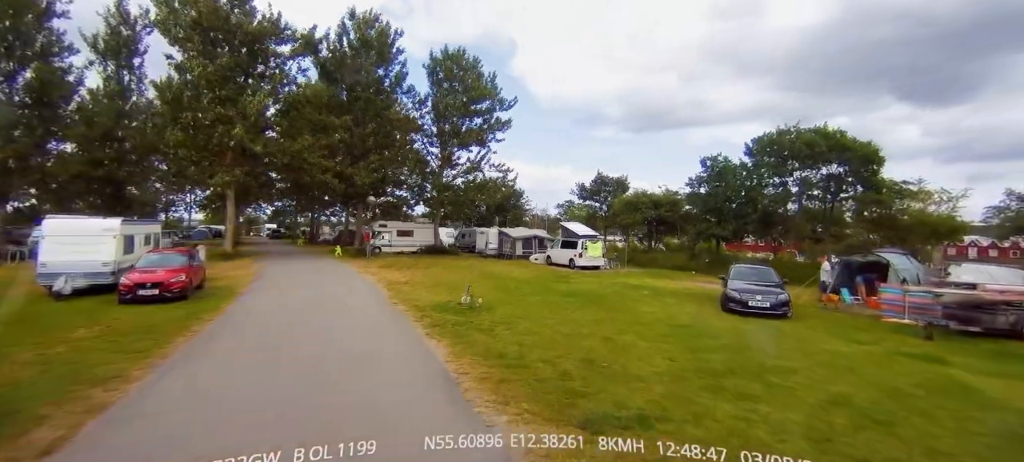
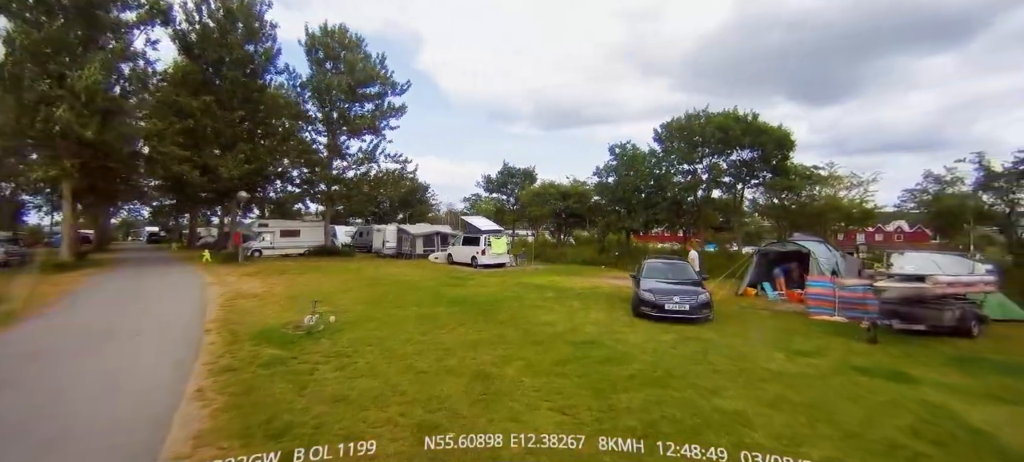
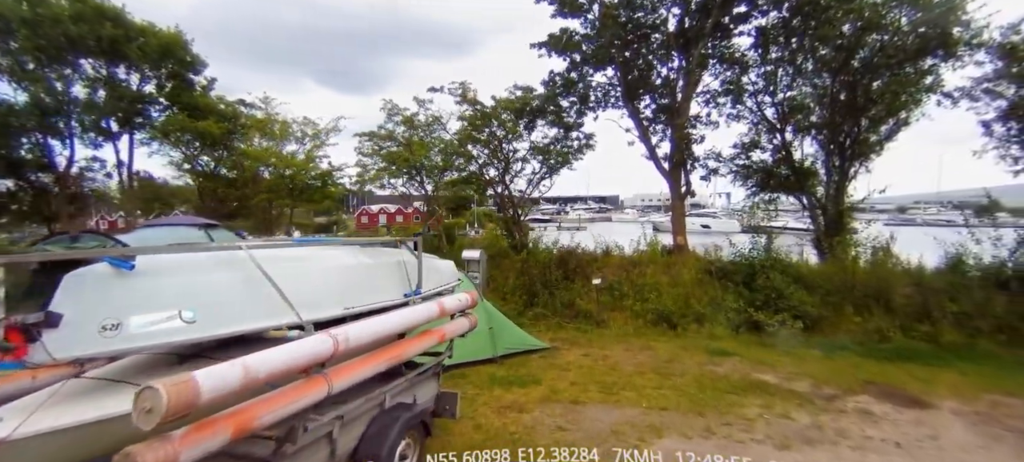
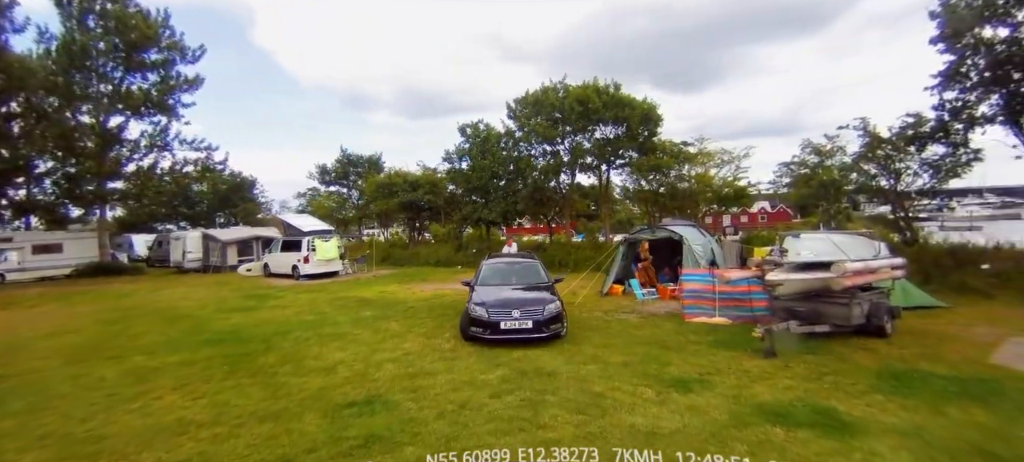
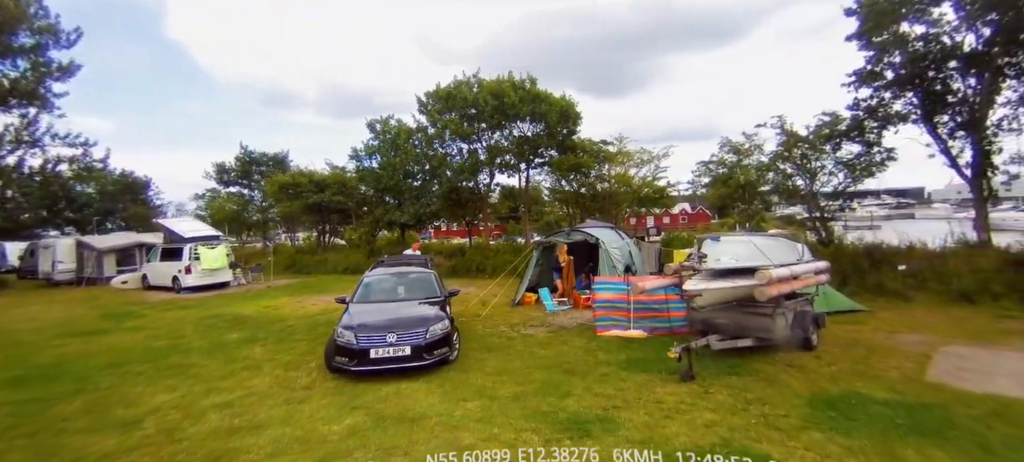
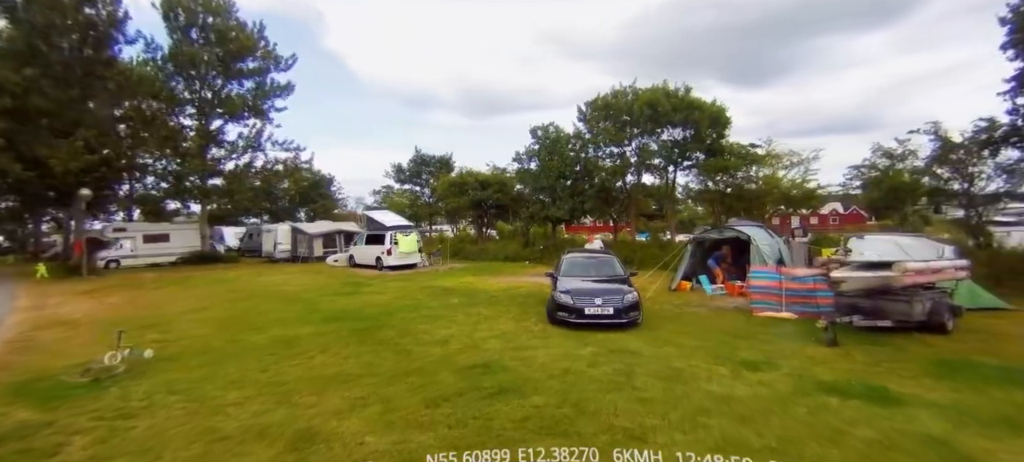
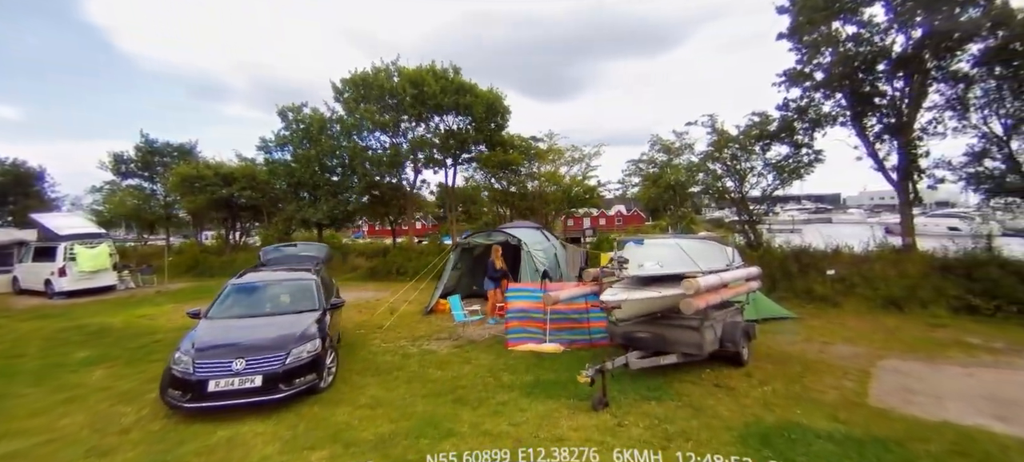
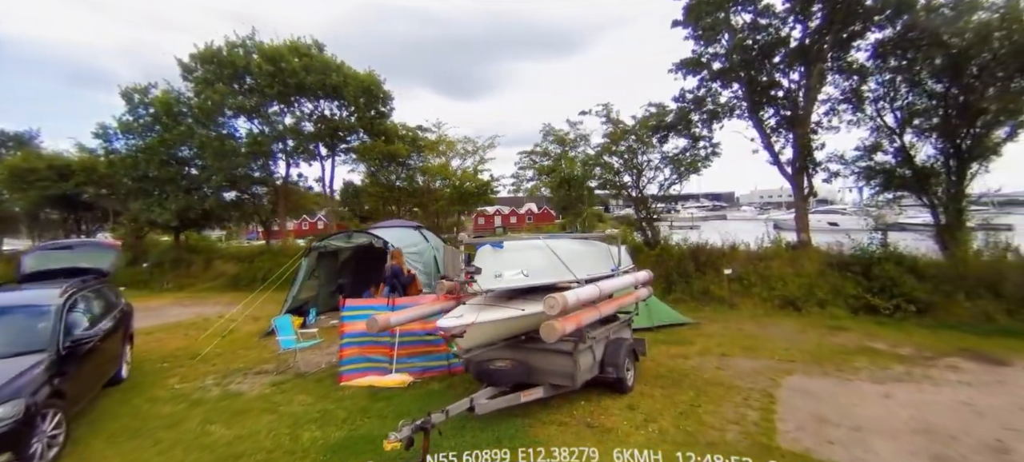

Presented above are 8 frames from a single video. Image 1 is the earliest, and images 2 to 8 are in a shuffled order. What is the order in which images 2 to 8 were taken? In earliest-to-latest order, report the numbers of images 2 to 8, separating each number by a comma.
2, 6, 4, 5, 7, 8, 3
